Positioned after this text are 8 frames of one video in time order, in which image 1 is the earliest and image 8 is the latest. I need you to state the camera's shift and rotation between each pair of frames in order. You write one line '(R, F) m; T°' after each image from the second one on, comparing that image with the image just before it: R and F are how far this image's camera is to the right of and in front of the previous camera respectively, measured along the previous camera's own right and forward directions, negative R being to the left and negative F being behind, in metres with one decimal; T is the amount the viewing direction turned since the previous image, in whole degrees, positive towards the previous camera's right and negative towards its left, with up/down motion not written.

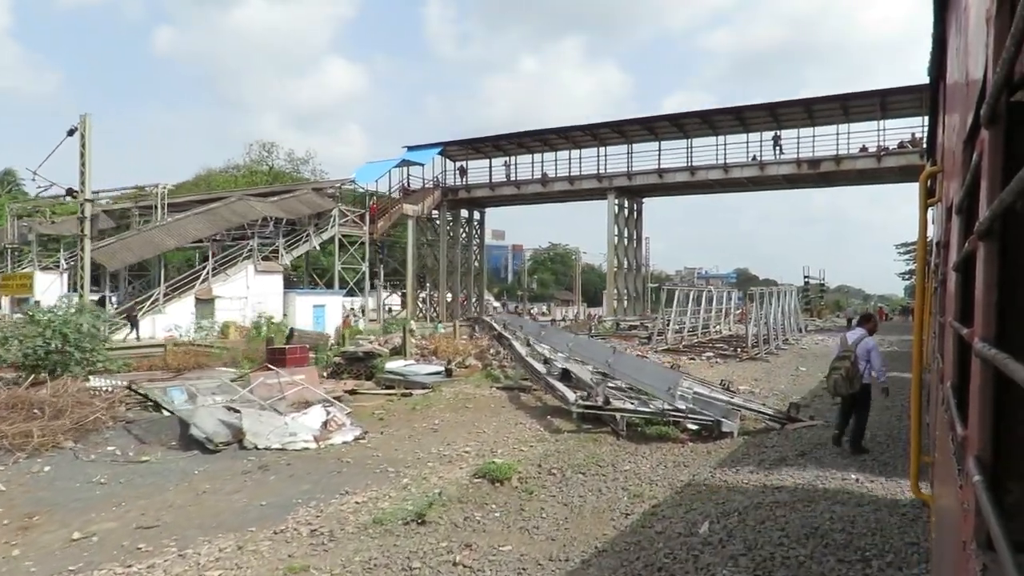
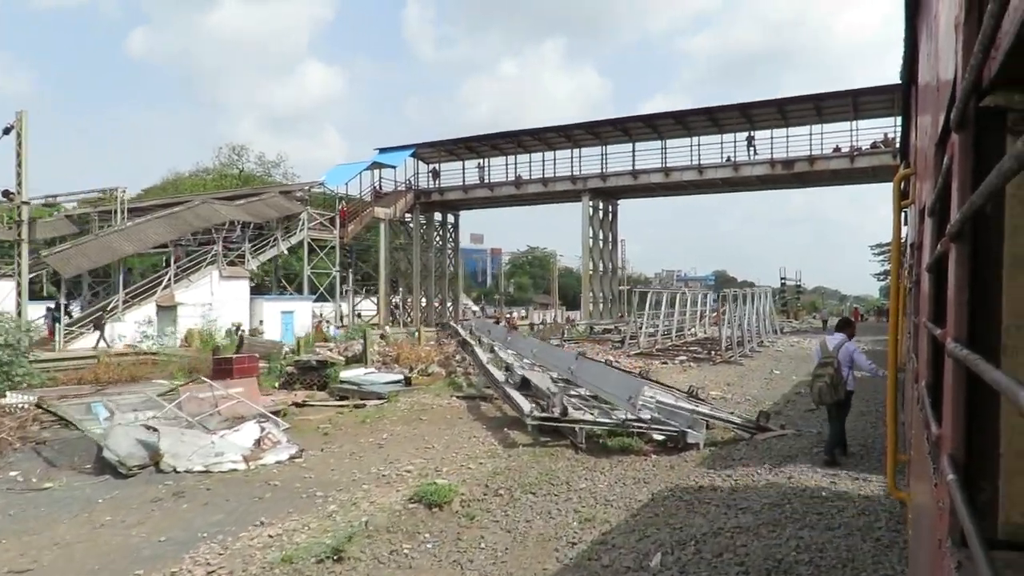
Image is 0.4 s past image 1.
(+0.1, +0.2) m; +2°
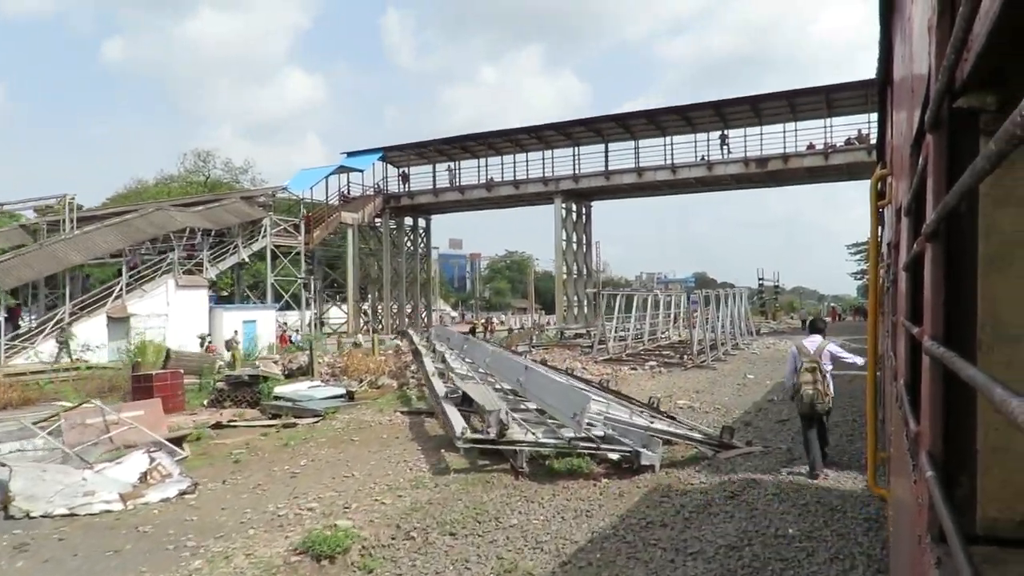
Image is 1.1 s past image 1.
(+0.2, +0.4) m; +1°
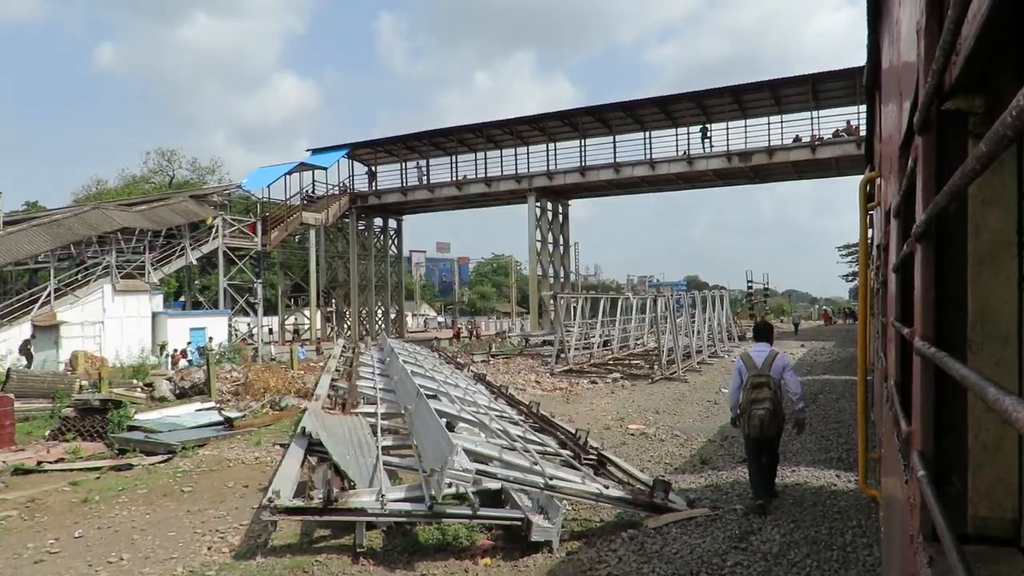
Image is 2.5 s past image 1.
(+0.4, +0.8) m; +1°
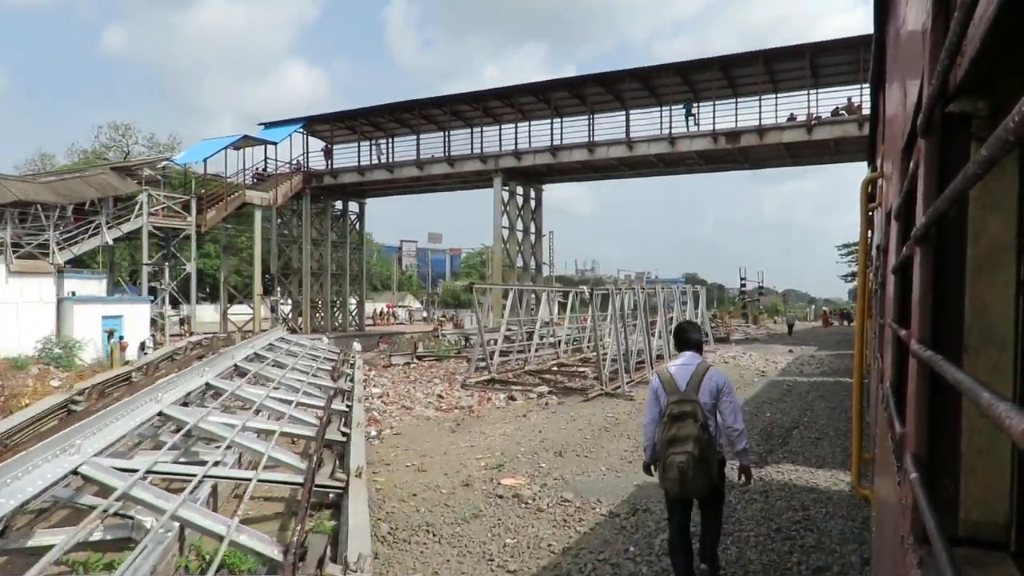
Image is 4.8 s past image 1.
(+0.7, +1.3) m; 0°
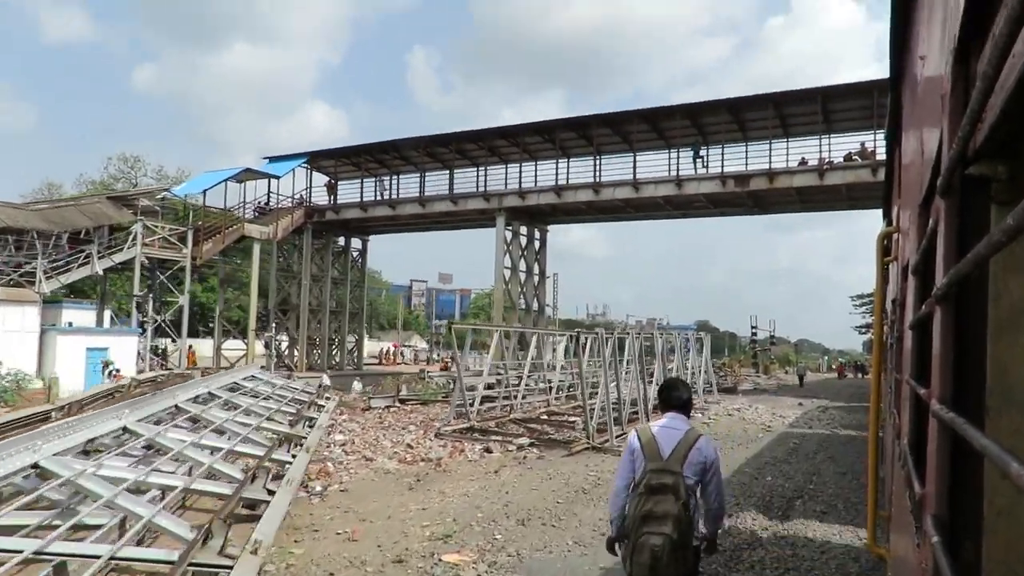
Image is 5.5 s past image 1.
(+0.2, +0.4) m; -1°
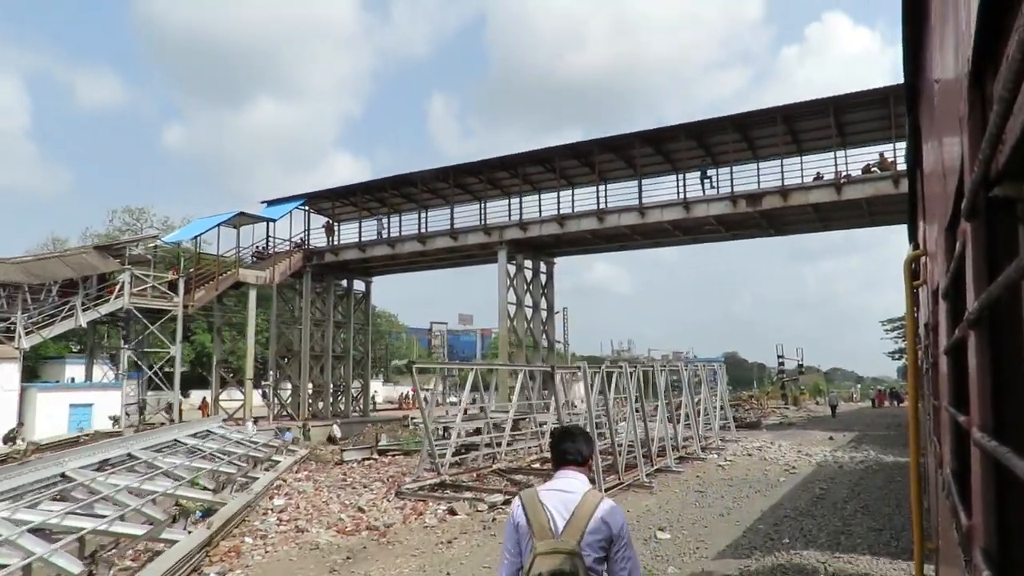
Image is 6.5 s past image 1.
(+0.3, +0.6) m; -2°
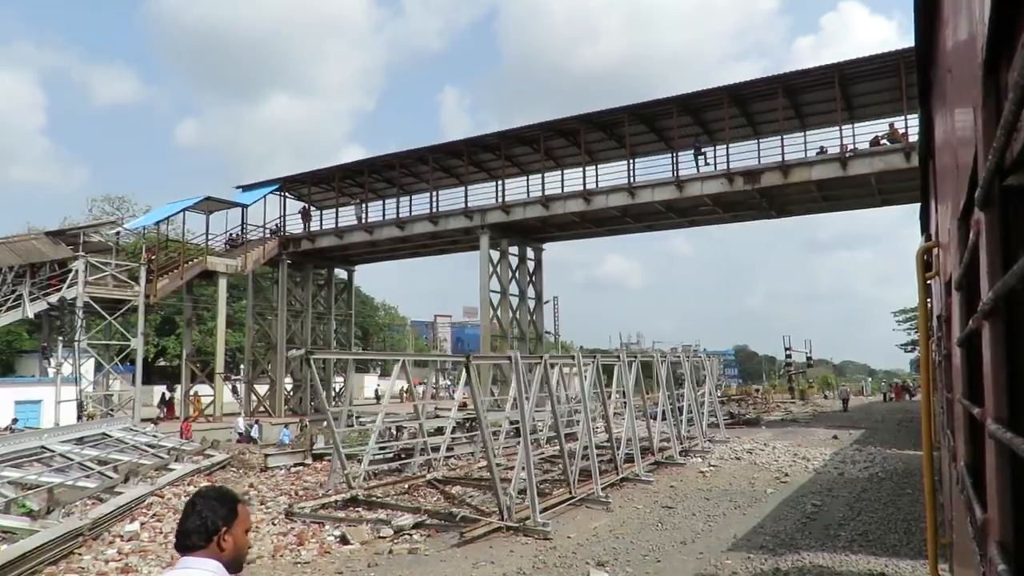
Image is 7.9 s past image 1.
(+0.4, +0.7) m; -1°
